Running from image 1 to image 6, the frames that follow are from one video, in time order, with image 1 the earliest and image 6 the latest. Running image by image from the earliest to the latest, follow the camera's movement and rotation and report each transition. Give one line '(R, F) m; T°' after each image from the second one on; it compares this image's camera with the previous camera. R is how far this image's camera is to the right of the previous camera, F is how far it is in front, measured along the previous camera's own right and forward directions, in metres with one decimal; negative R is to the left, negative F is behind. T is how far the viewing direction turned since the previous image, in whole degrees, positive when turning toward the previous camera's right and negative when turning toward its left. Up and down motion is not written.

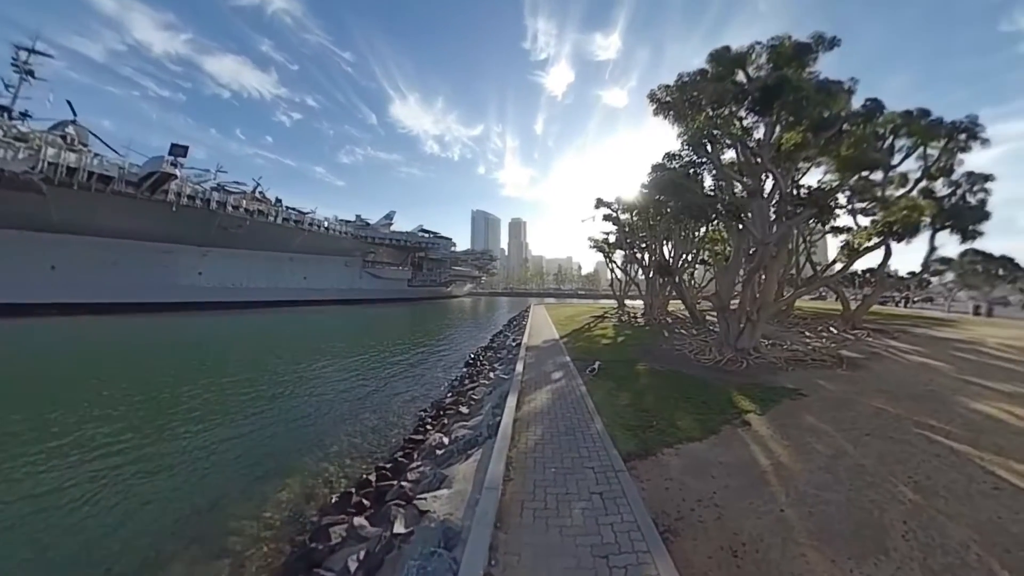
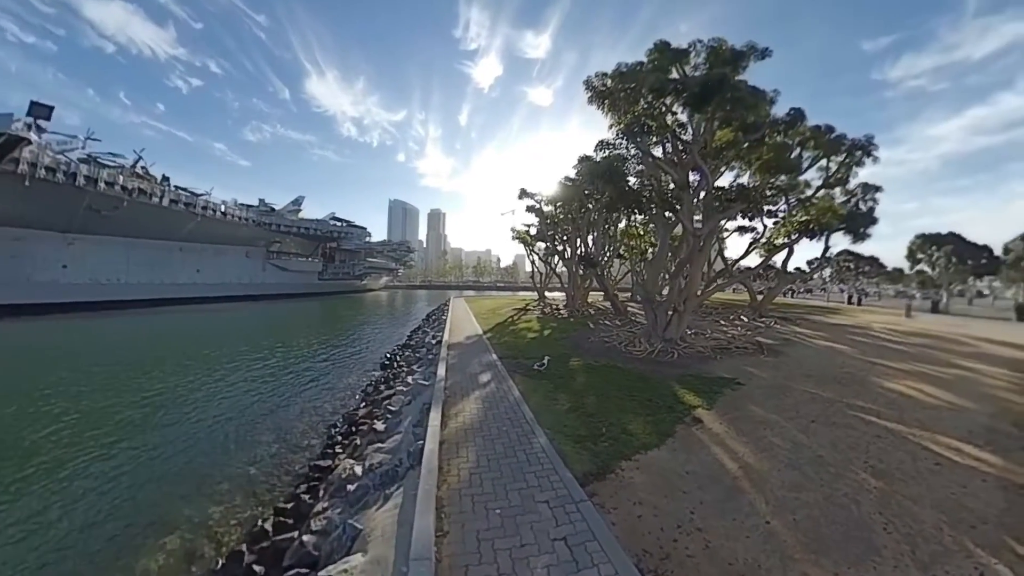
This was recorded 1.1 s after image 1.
(-0.5, +0.8) m; +10°
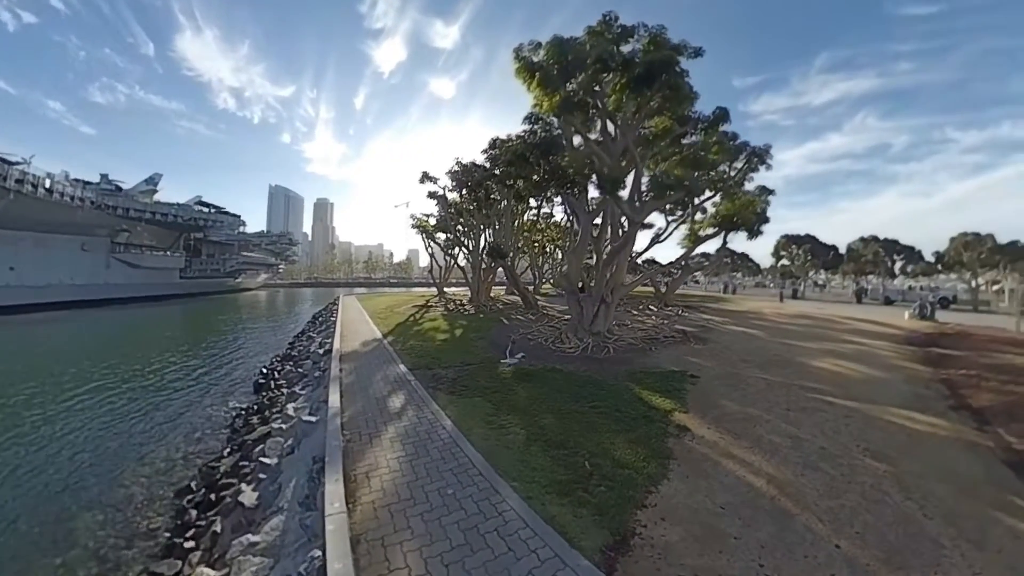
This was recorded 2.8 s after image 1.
(-0.9, +1.2) m; +13°
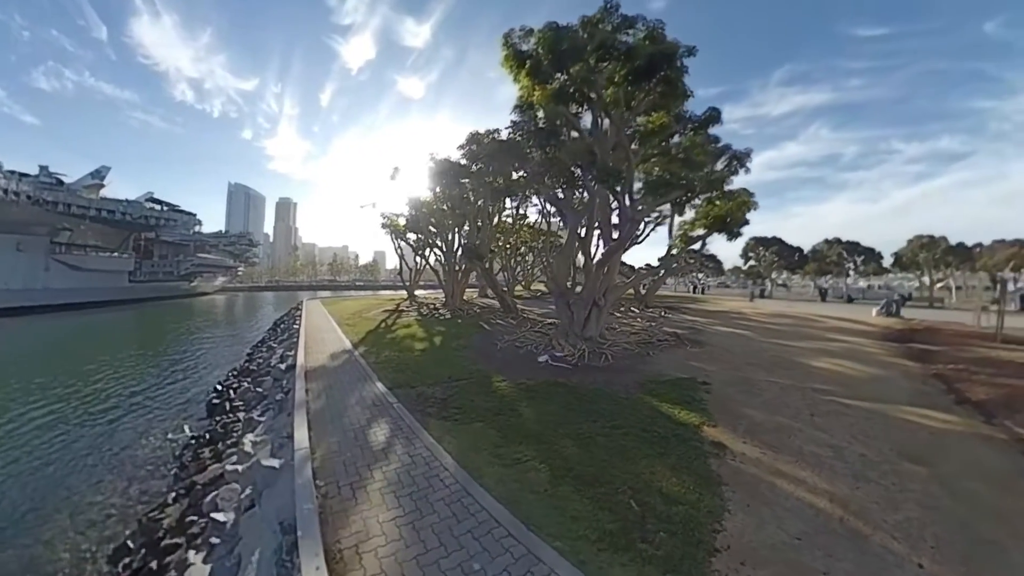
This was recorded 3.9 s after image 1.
(-0.6, +0.6) m; +4°
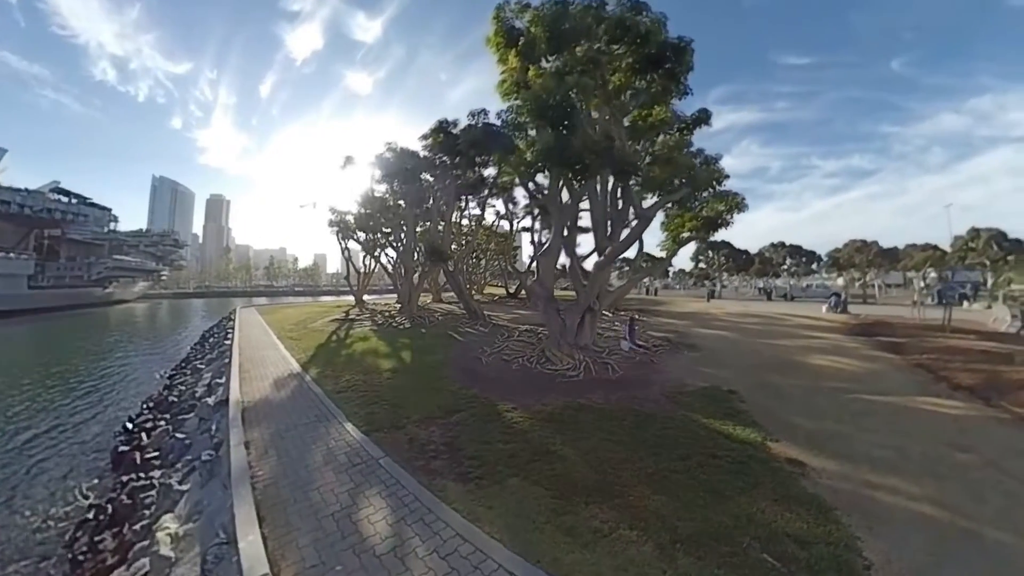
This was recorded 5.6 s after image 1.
(-1.1, +1.0) m; +7°
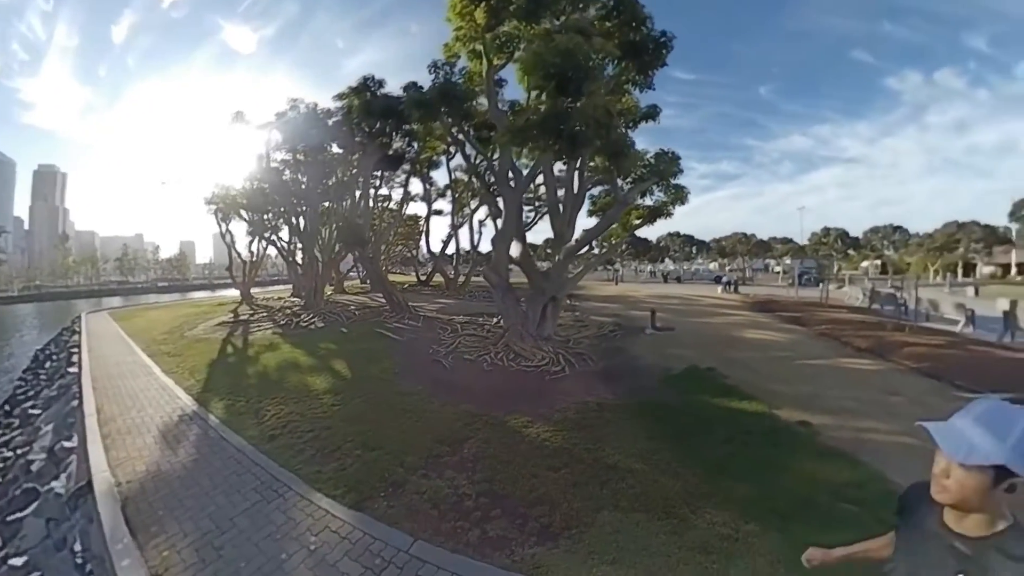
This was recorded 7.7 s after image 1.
(-1.2, +1.3) m; +13°
